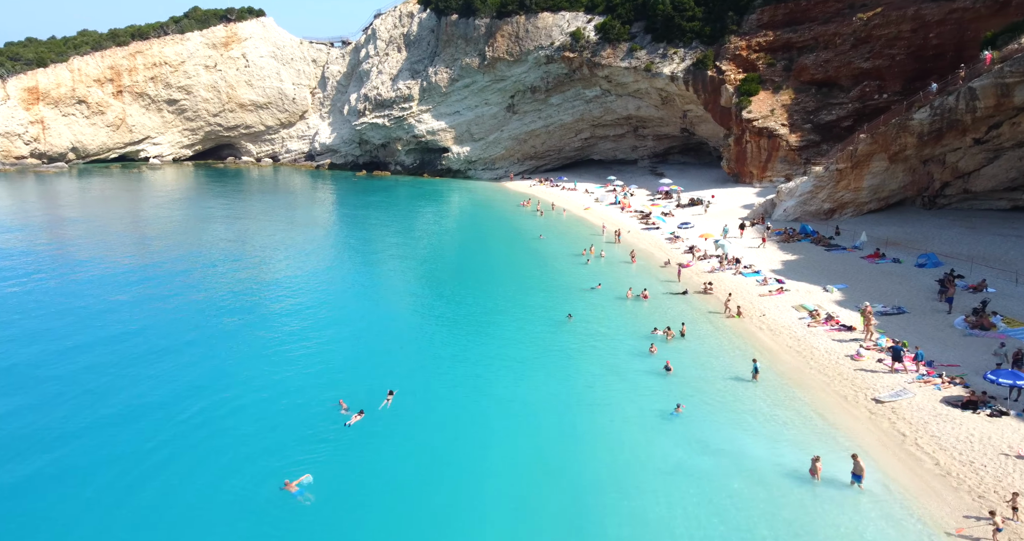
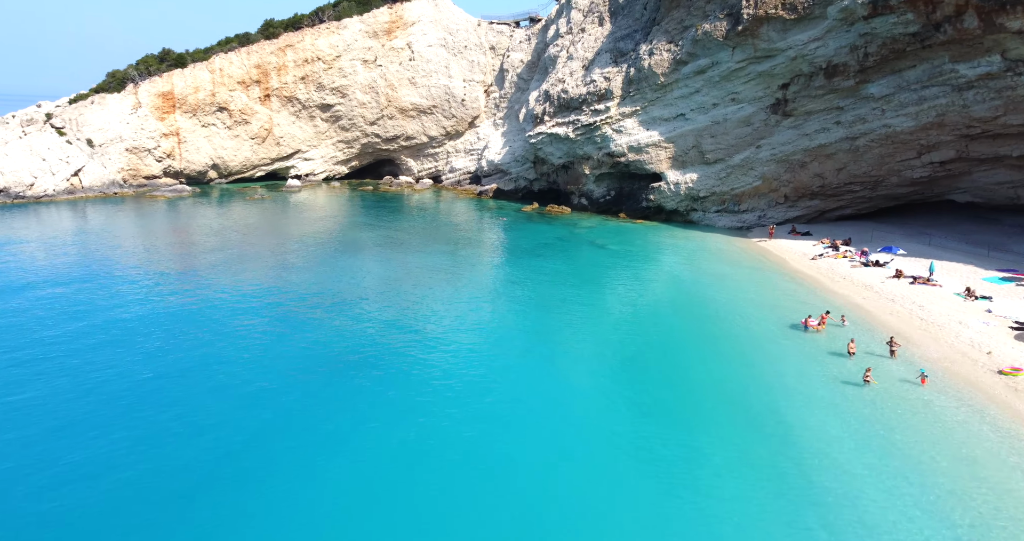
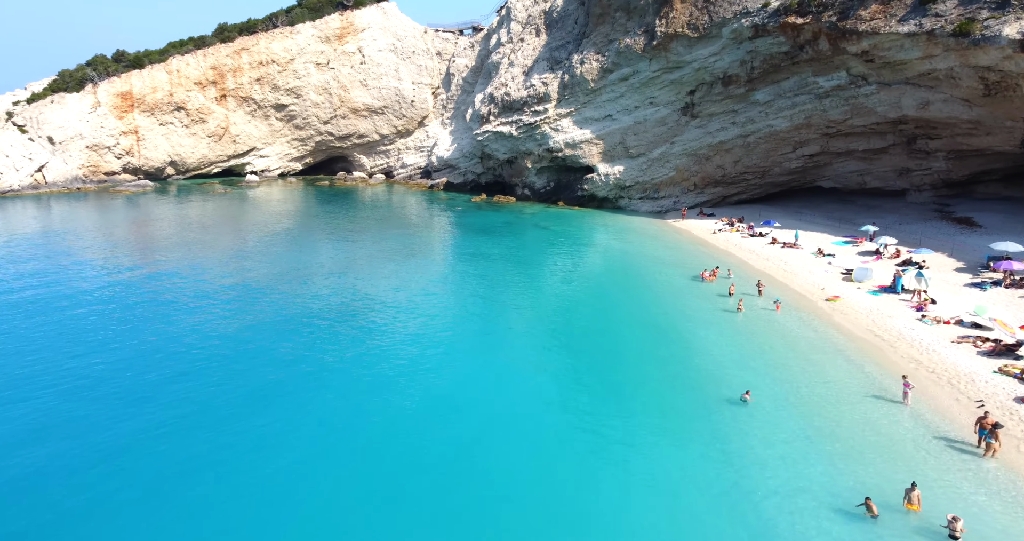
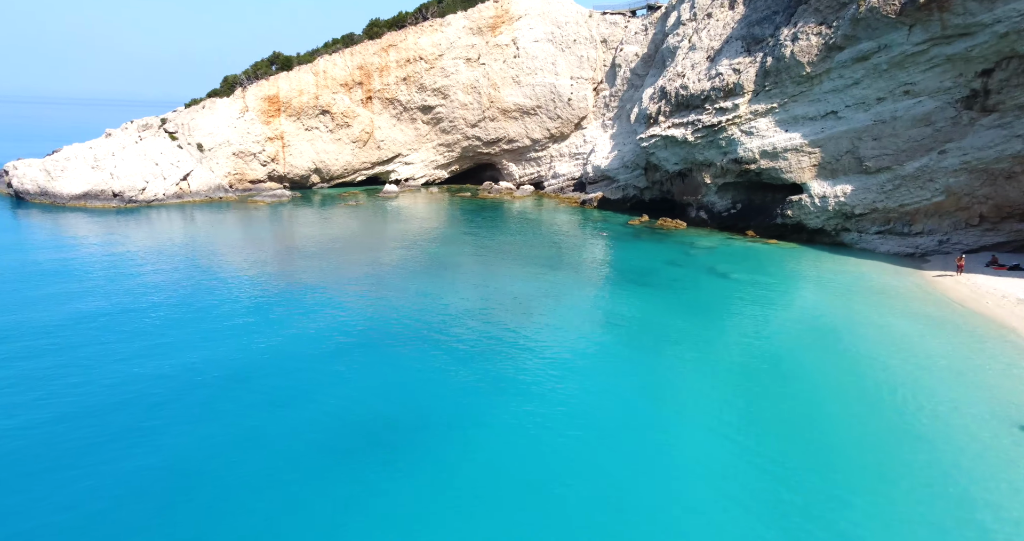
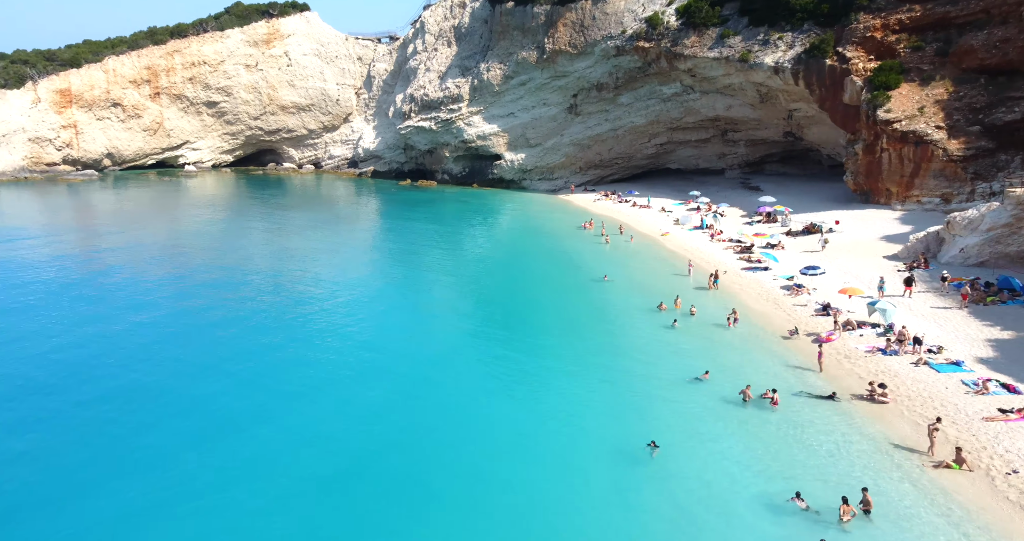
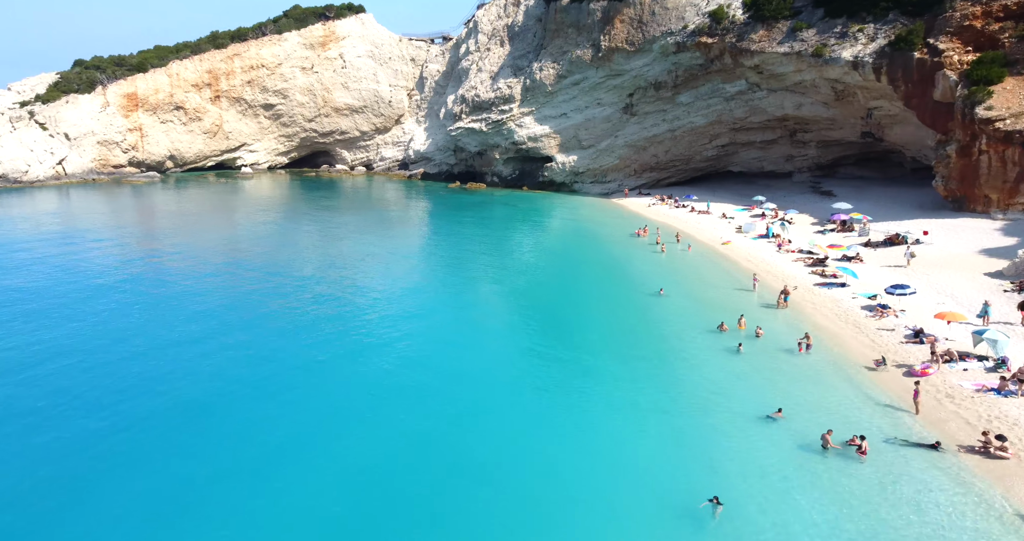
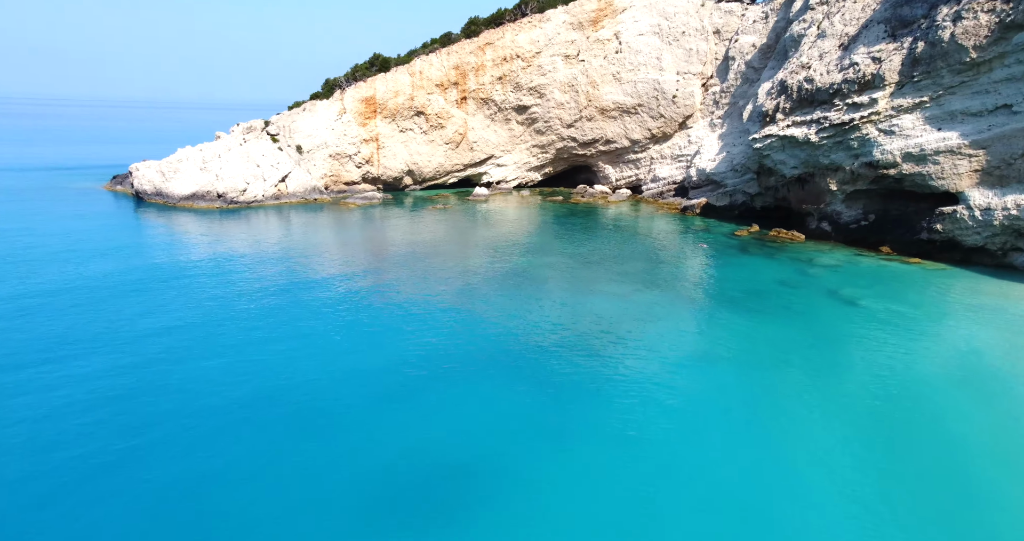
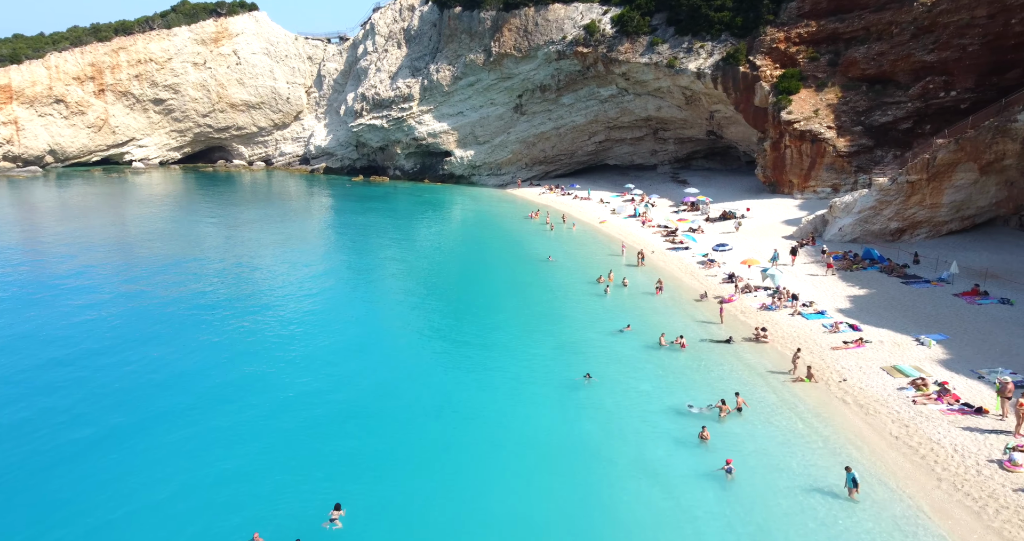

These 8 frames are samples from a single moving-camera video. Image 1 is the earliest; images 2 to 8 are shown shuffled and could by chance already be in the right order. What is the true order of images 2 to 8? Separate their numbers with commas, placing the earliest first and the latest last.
8, 5, 6, 3, 2, 4, 7
